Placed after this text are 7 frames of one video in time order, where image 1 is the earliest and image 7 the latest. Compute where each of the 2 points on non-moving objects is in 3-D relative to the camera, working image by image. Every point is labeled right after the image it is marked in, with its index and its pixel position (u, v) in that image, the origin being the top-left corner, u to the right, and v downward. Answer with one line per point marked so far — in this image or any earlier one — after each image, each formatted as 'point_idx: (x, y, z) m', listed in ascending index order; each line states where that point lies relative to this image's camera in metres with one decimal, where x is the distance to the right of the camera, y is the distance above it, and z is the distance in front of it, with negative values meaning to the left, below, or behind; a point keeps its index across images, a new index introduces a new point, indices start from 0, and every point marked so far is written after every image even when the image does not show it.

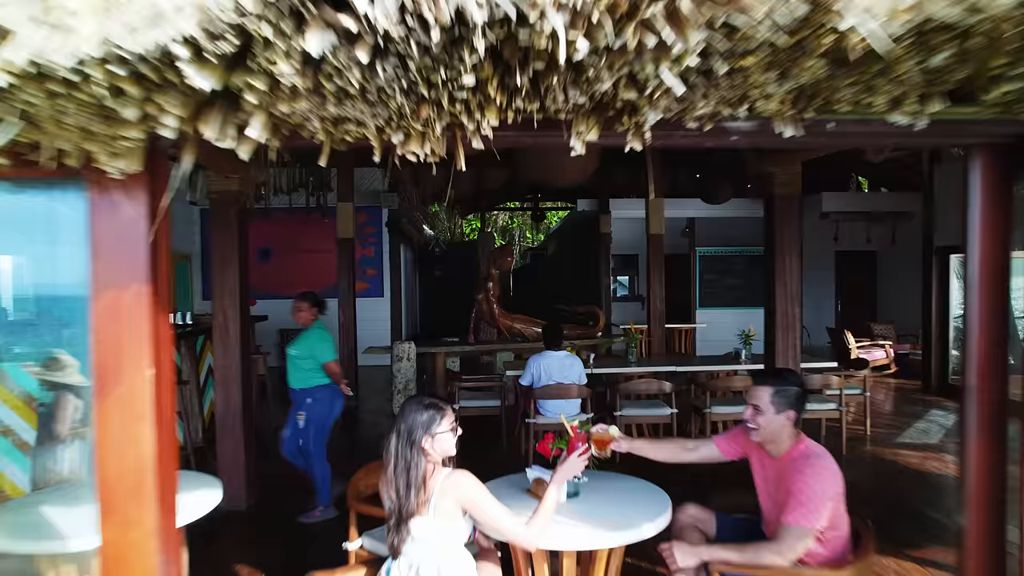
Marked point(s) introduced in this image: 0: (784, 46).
0: (+1.6, +1.4, +0.9) m
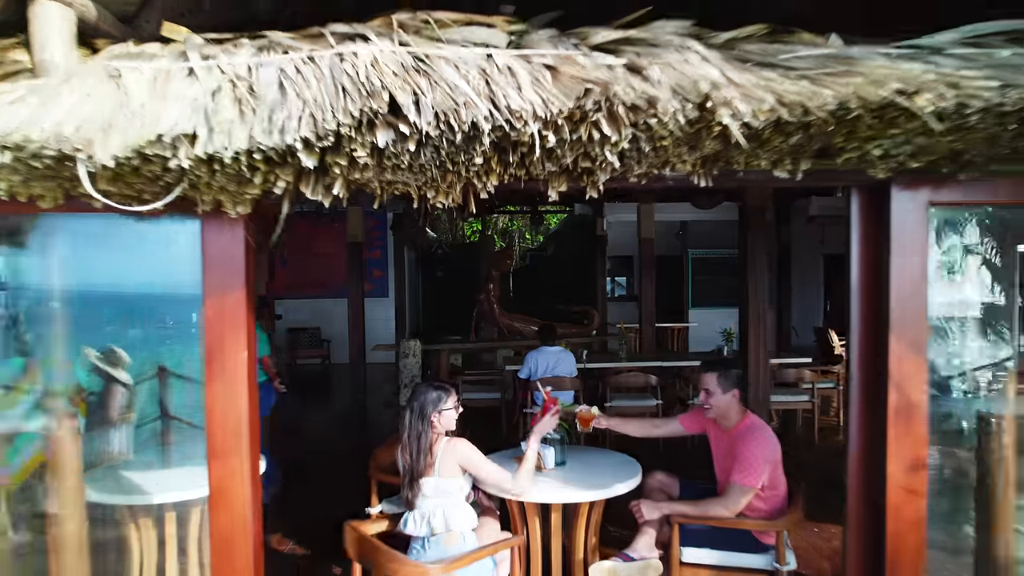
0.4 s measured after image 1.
0: (+1.5, +1.3, +1.3) m
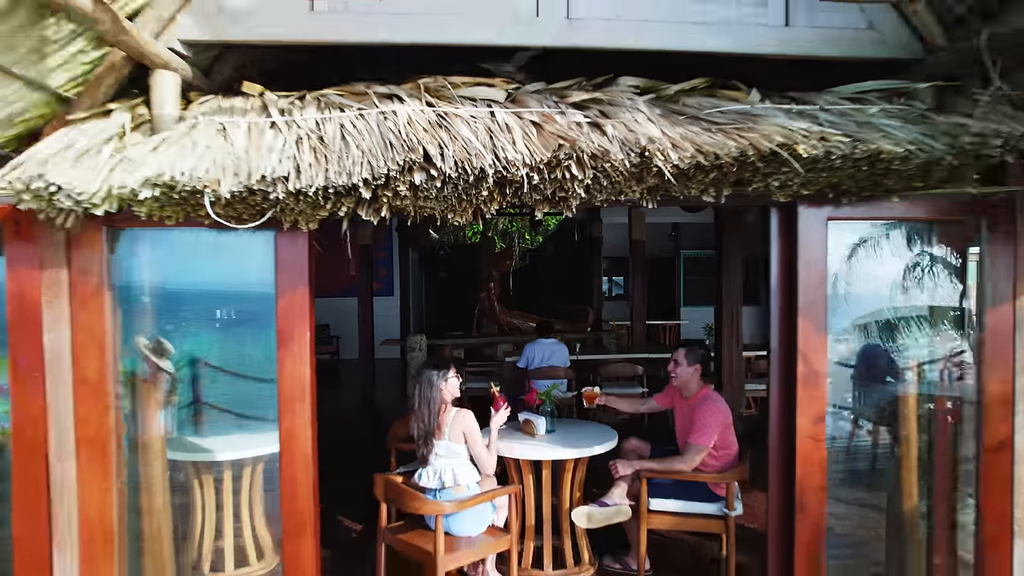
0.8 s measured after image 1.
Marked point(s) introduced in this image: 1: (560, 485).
0: (+1.5, +1.4, +1.8) m
1: (+1.0, -4.0, +2.9) m
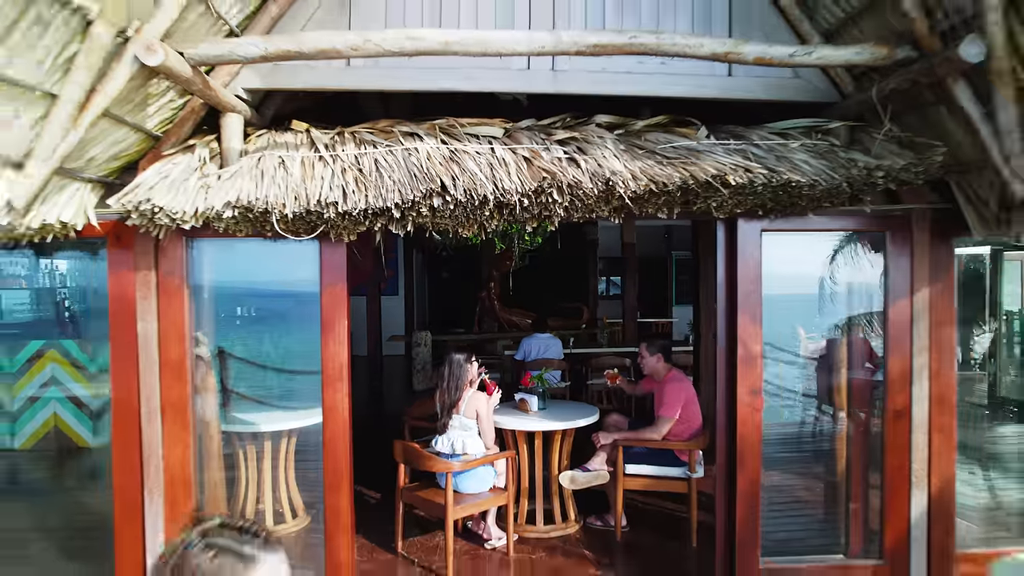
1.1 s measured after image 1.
0: (+1.4, +1.4, +2.3) m
1: (+0.9, -3.9, +3.5) m
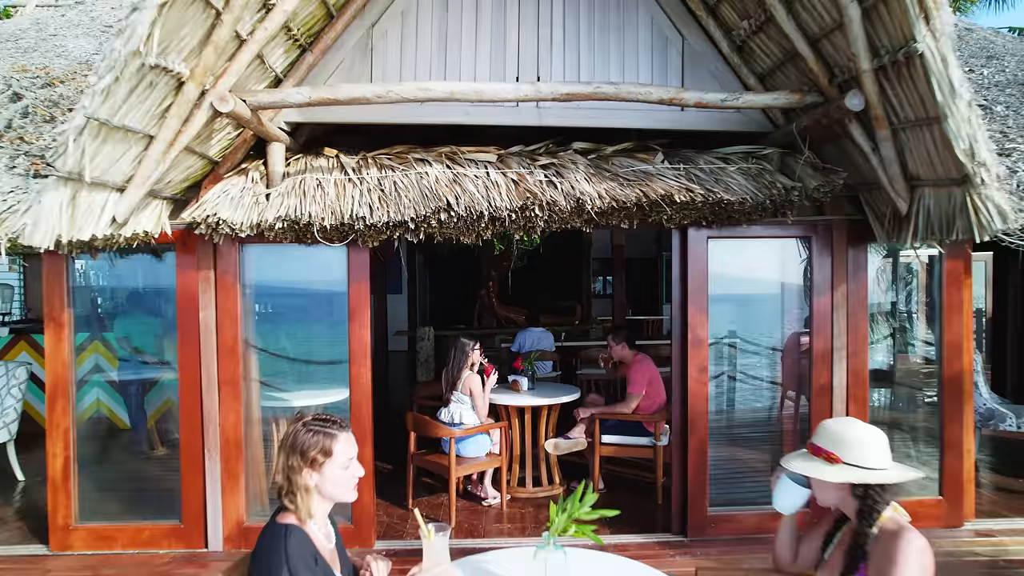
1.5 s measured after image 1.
0: (+1.2, +1.5, +2.9) m
1: (+0.7, -3.9, +4.0) m
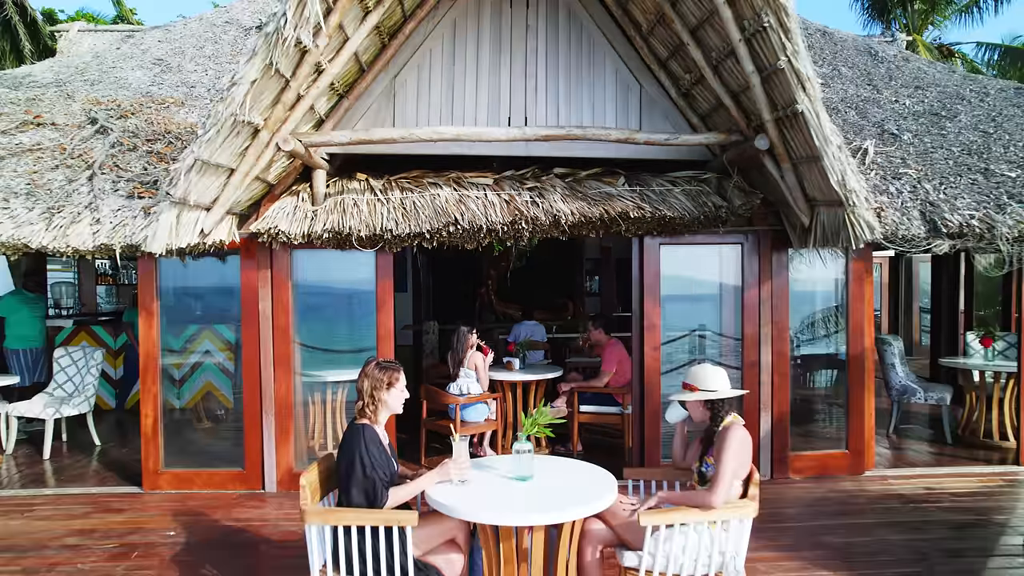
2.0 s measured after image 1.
0: (+1.1, +1.6, +3.8) m
1: (+0.5, -3.8, +4.9) m
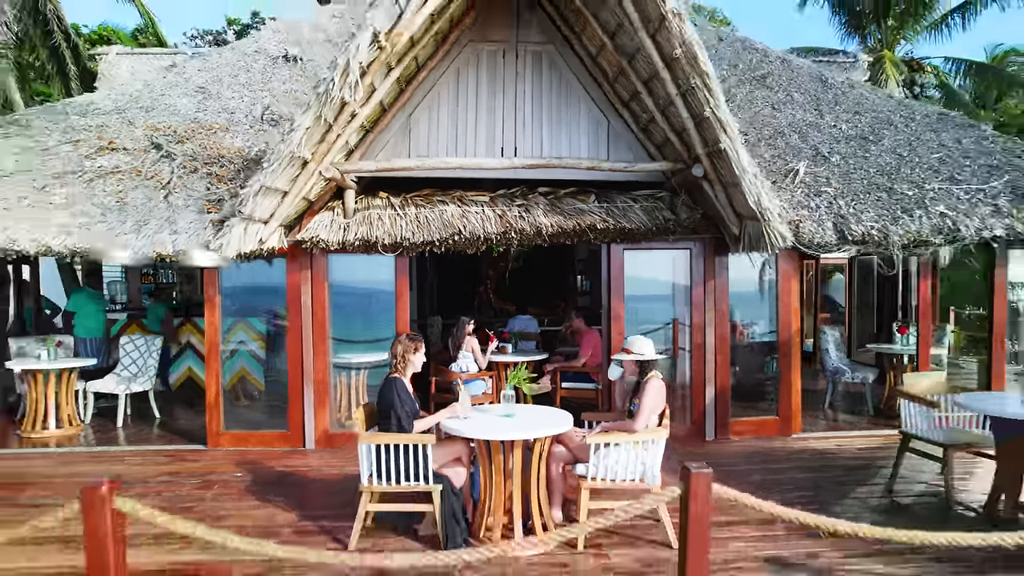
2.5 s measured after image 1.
0: (+0.8, +1.7, +4.7) m
1: (+0.3, -3.6, +5.8) m
